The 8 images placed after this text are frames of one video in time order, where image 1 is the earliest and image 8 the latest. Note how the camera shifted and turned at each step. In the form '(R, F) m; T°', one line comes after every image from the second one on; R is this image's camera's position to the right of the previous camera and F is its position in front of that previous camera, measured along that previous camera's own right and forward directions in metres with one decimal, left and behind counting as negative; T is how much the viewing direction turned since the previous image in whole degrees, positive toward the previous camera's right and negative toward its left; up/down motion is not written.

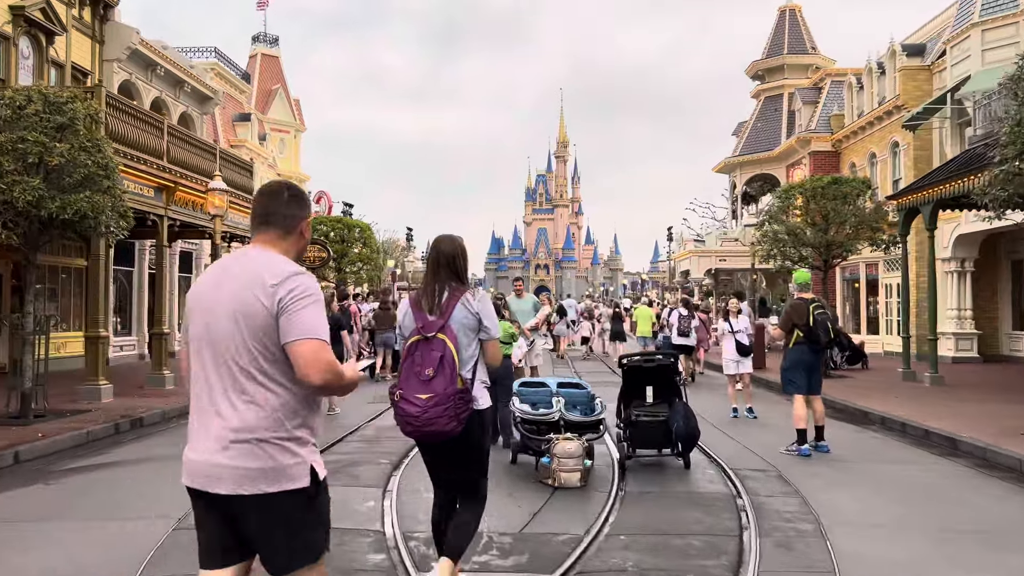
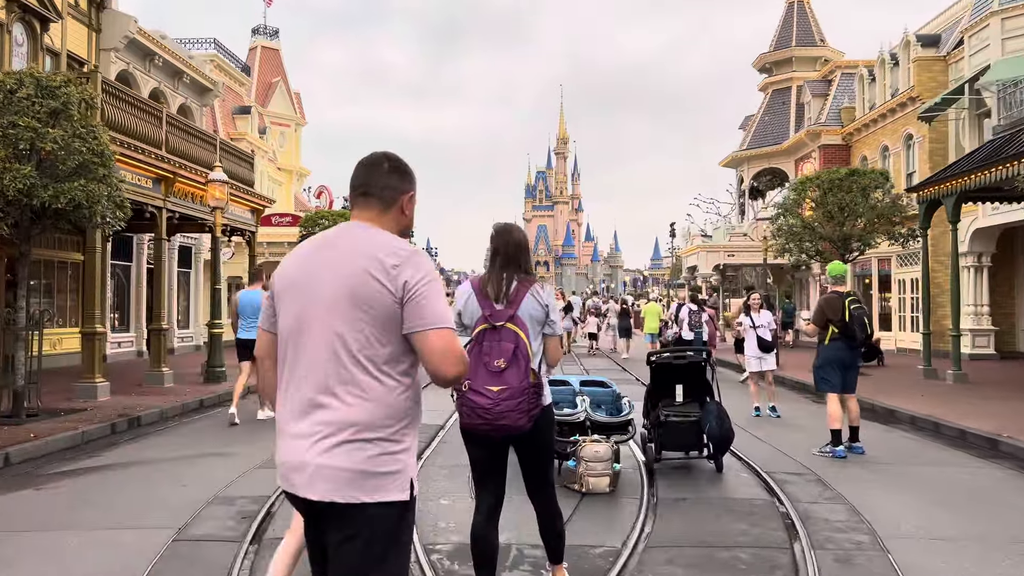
(-0.2, +0.5) m; 0°
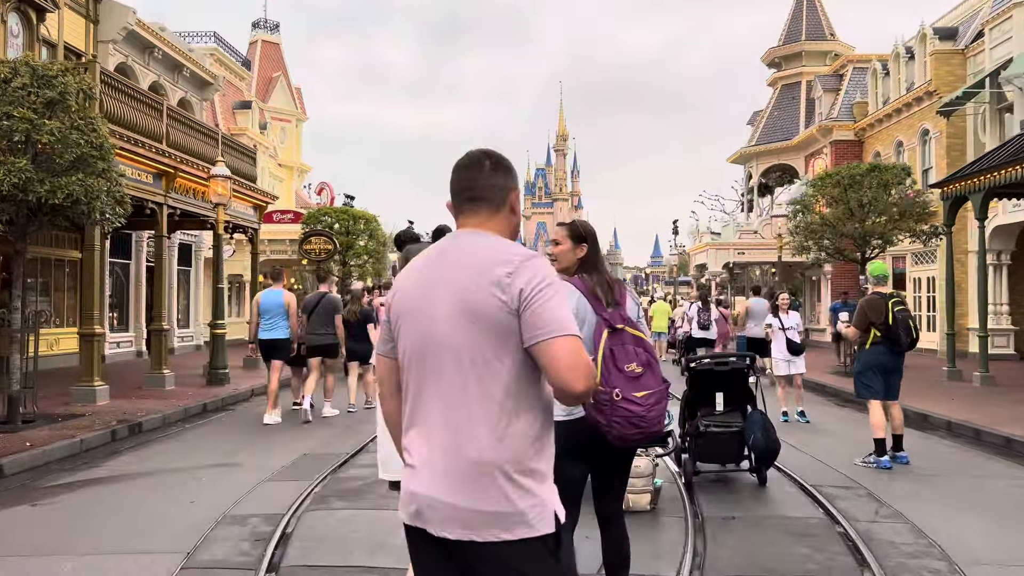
(-0.2, +0.5) m; 0°
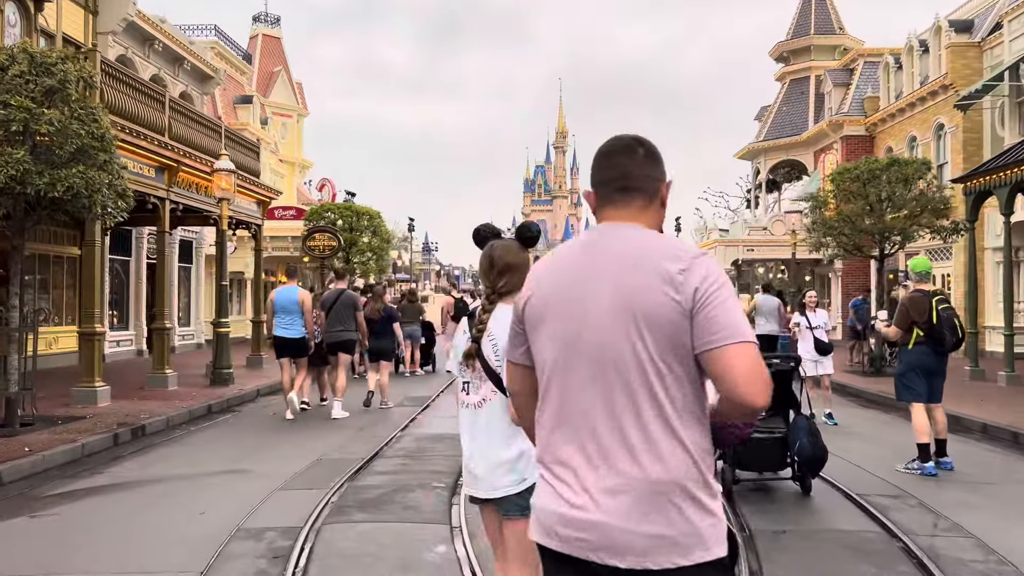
(-0.2, +0.4) m; 0°
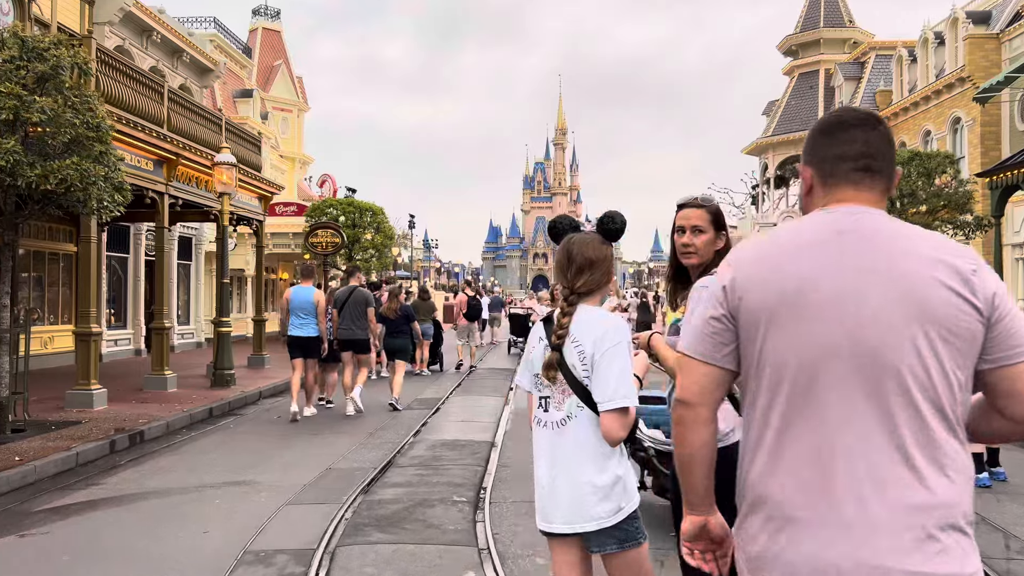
(-0.2, +0.5) m; 0°
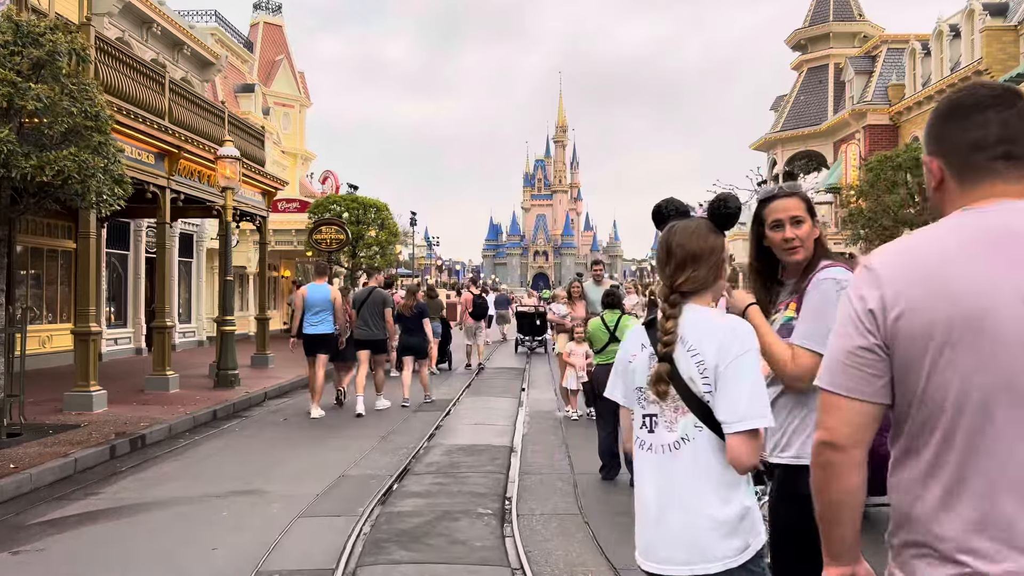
(-0.2, +0.4) m; 0°
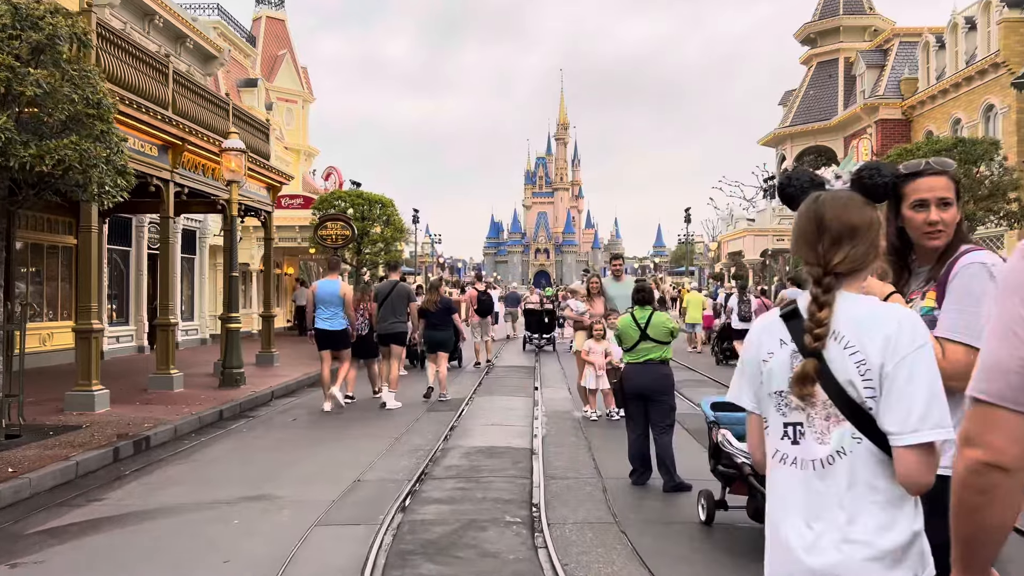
(-0.2, +0.3) m; 0°
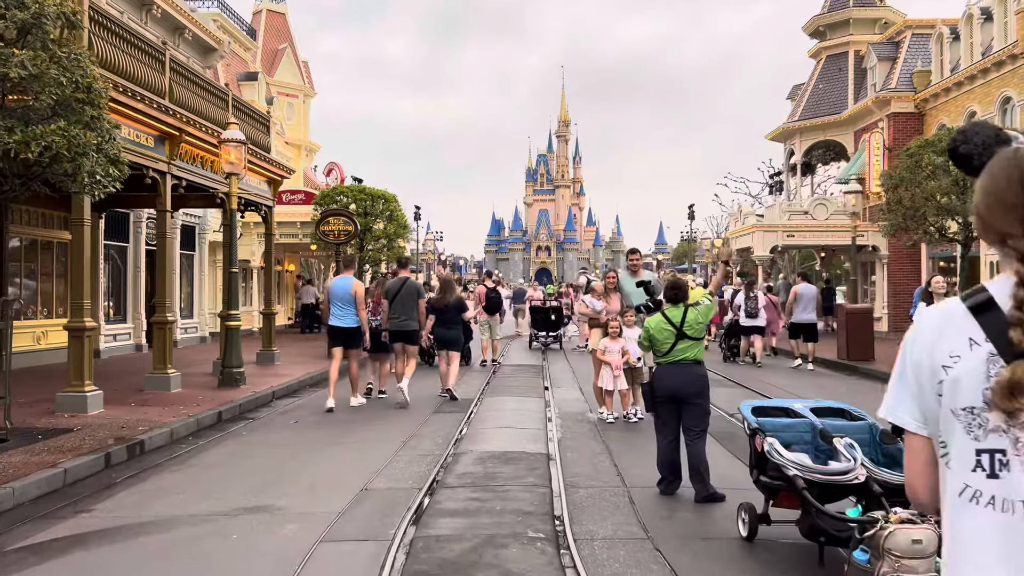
(-0.1, +0.4) m; 0°
